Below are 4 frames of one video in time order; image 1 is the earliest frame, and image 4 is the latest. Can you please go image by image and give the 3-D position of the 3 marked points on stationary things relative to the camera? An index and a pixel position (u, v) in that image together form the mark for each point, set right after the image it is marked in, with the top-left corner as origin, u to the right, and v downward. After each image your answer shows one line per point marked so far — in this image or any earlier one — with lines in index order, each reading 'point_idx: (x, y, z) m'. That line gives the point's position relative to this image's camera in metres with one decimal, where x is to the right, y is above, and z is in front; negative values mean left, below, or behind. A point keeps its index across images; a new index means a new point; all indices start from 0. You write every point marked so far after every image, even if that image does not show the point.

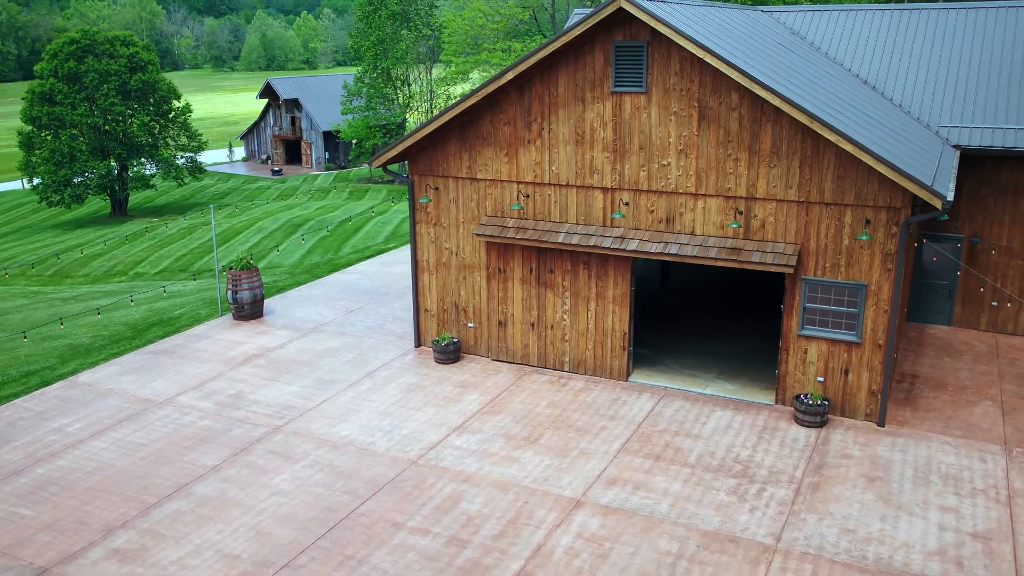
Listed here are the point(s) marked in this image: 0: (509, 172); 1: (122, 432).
0: (0.0, +1.9, +14.3) m
1: (-5.7, -2.1, +12.8) m
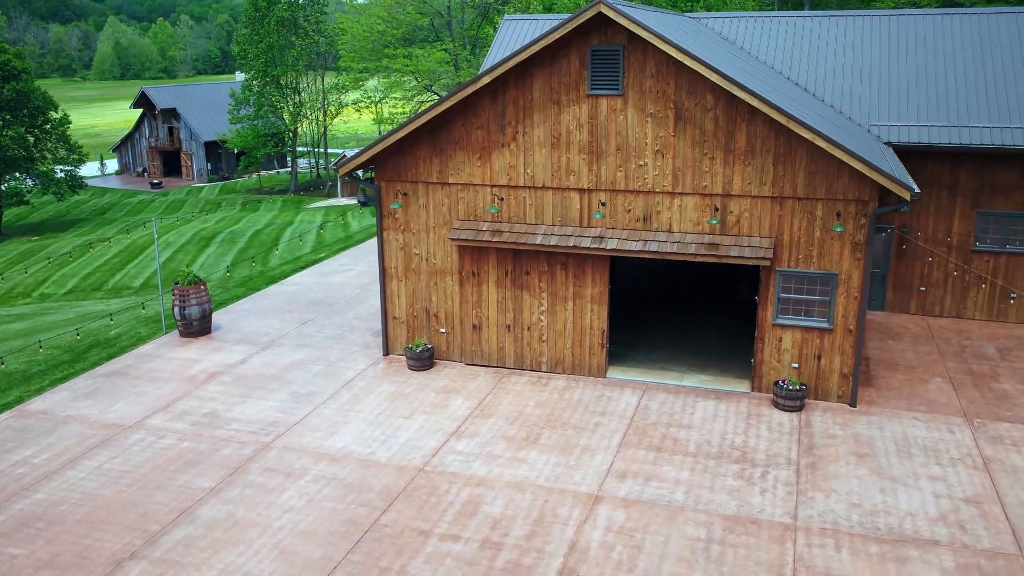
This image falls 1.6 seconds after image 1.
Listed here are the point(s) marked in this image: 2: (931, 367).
0: (-0.5, +1.8, +14.4) m
1: (-5.7, -2.3, +12.1) m
2: (+7.2, -1.4, +15.1) m
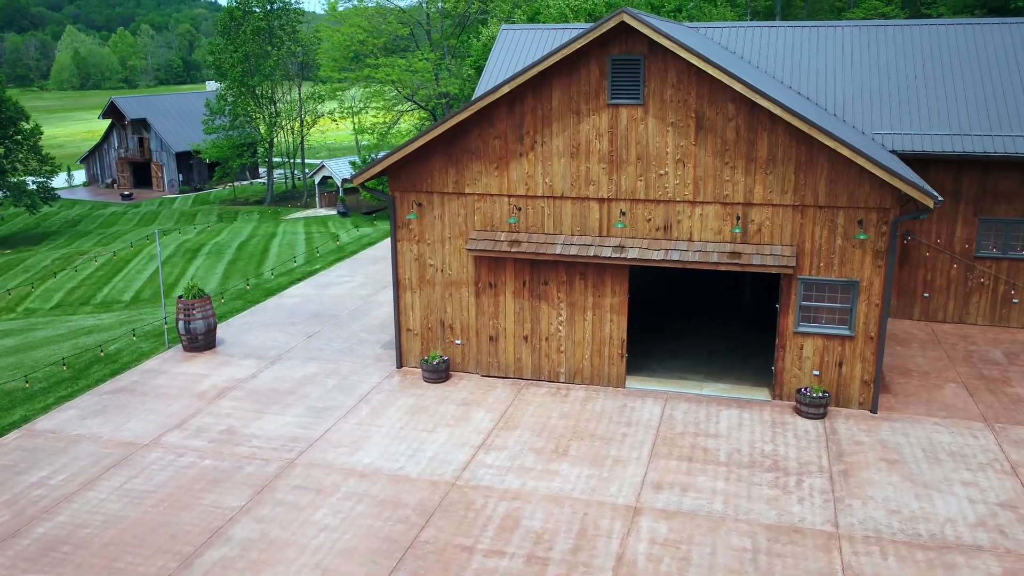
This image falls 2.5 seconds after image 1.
0: (-0.2, +1.7, +14.2) m
1: (-5.2, -2.6, +11.7) m
2: (+7.5, -1.5, +15.3) m
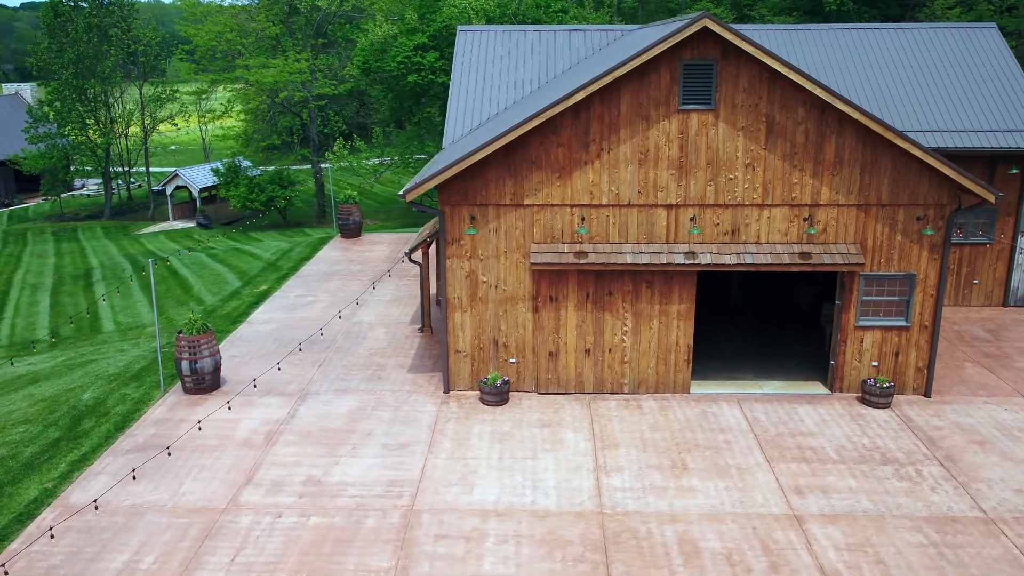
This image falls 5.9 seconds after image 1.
0: (+0.8, +1.4, +13.7) m
1: (-3.3, -3.1, +10.2) m
2: (+8.2, -1.2, +16.4) m
